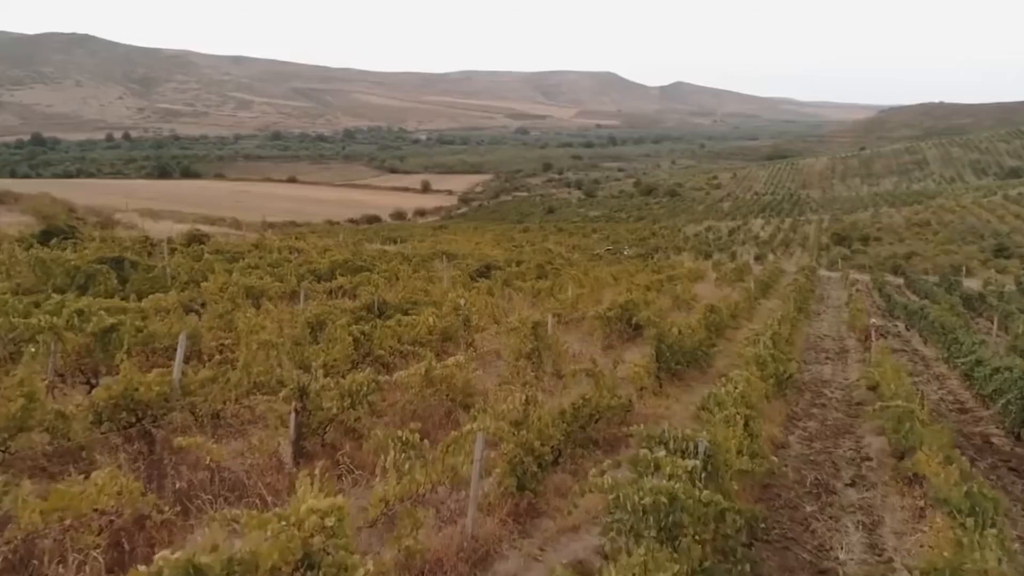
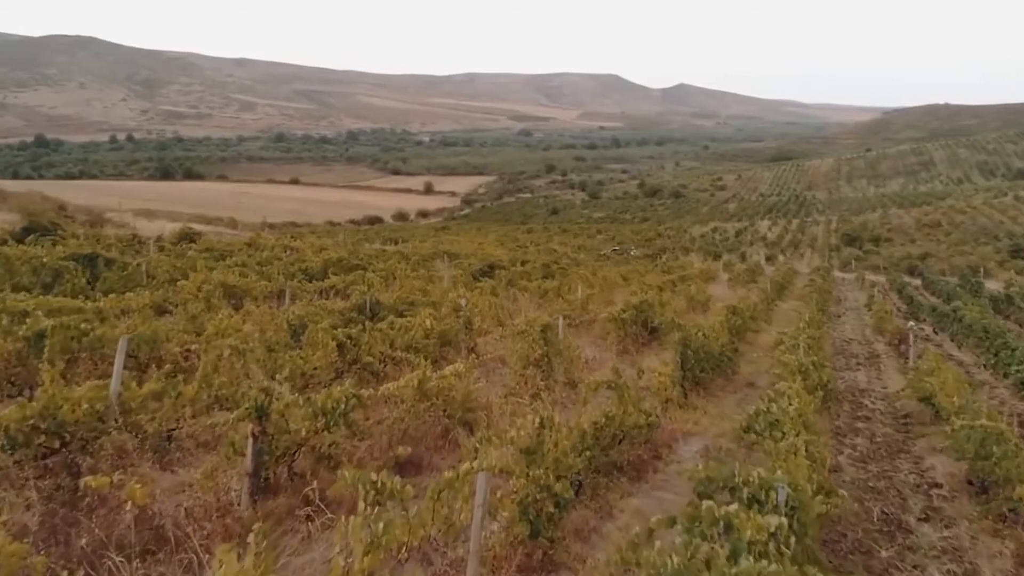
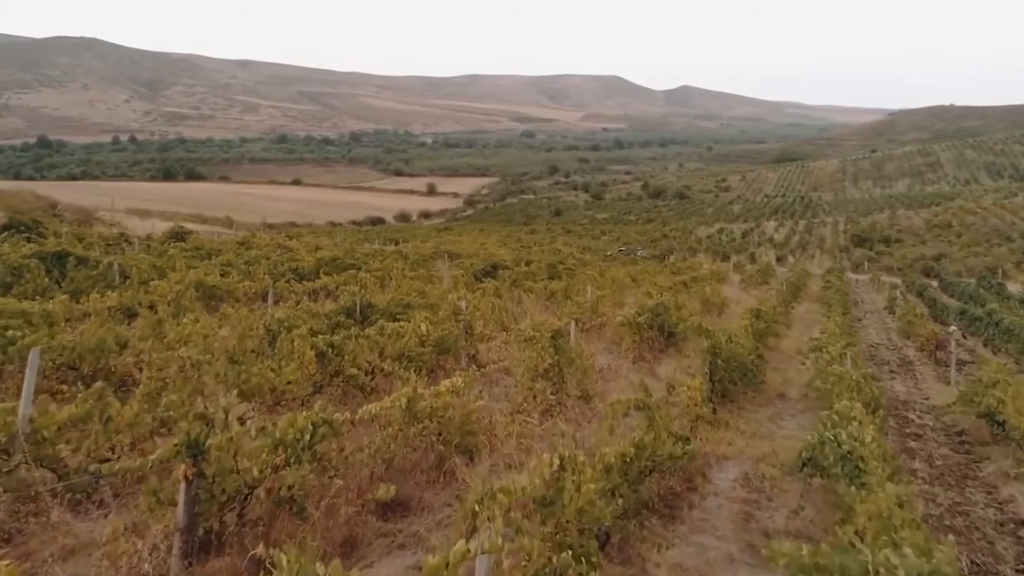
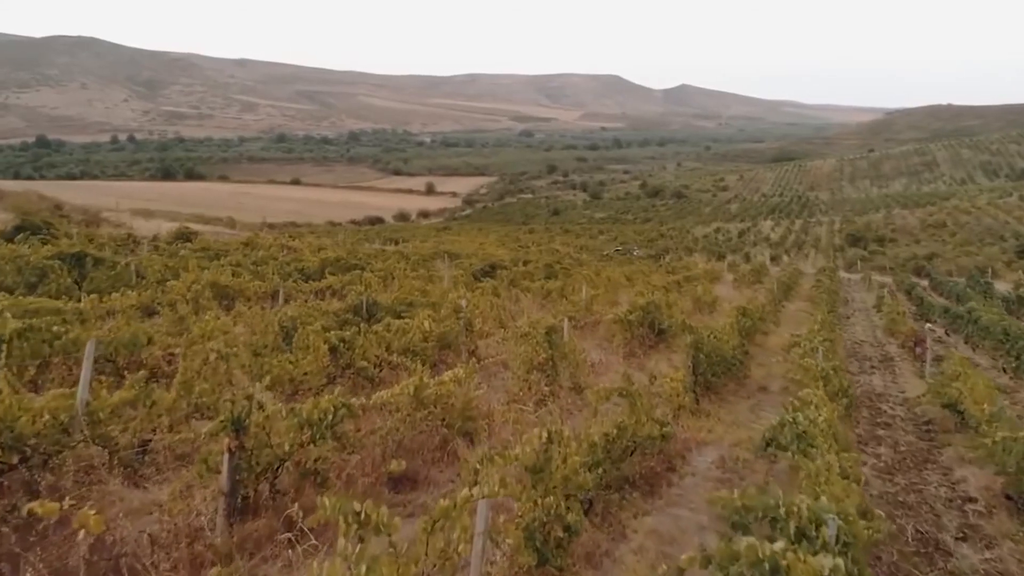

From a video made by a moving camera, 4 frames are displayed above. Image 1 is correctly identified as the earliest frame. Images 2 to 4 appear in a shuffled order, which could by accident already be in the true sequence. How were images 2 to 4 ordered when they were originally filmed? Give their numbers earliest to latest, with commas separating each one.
2, 4, 3
